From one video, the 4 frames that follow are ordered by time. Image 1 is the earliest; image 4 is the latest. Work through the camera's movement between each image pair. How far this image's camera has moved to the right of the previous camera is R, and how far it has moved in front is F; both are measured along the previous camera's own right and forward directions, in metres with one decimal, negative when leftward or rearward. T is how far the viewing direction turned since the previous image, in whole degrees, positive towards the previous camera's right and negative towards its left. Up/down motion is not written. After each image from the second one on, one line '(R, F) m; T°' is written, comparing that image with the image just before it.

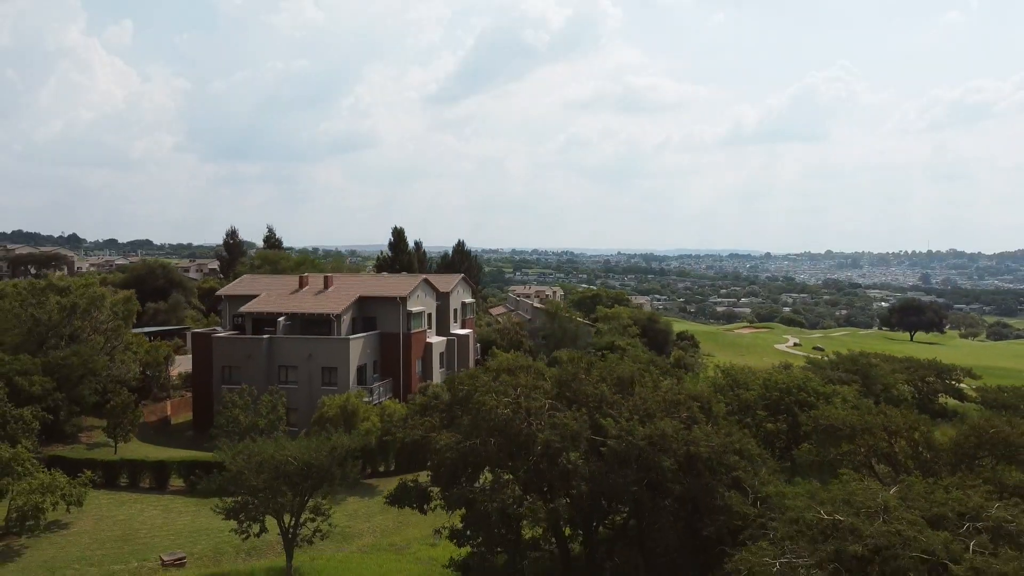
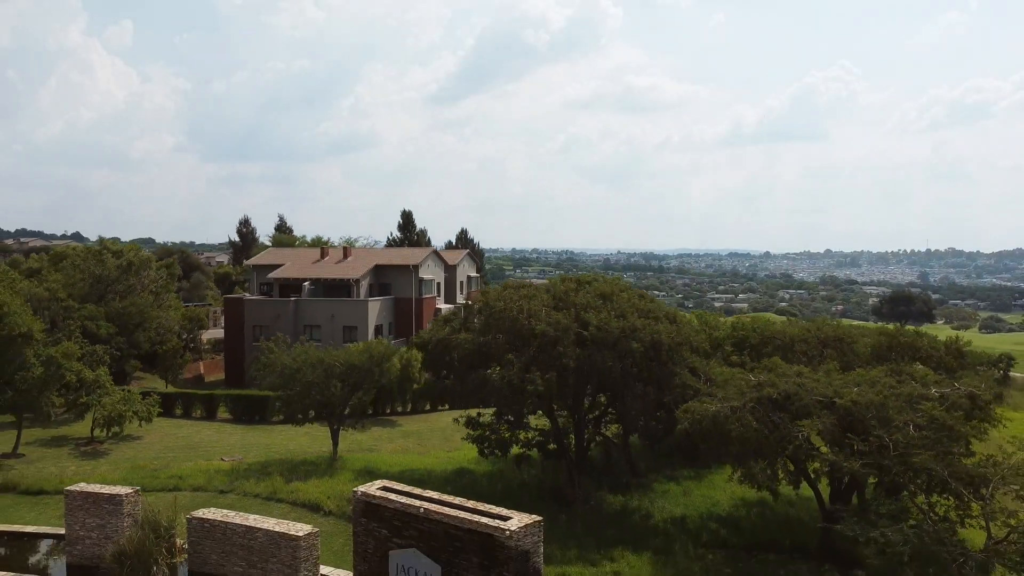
(-0.1, -4.4) m; 0°
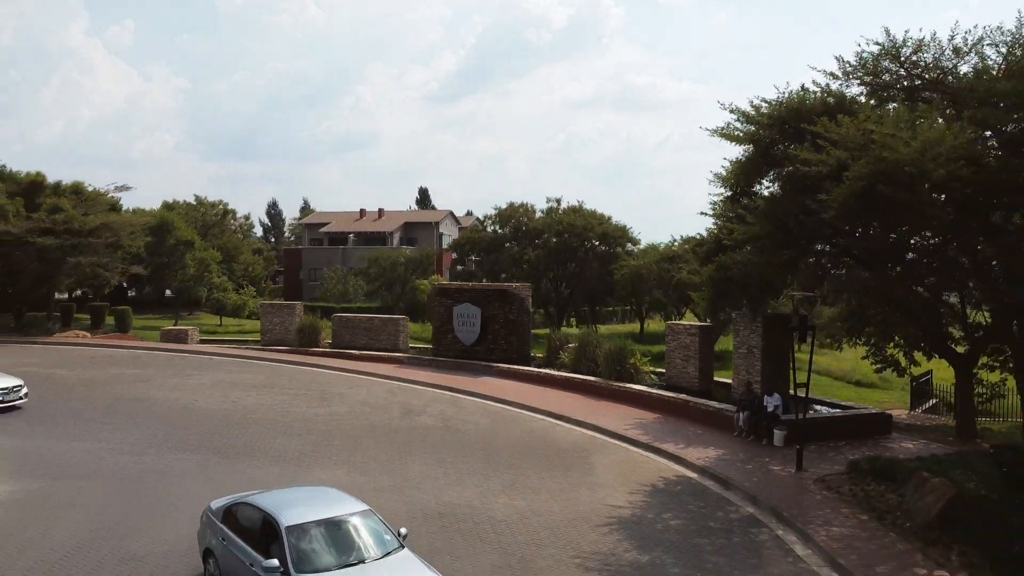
(-0.1, -11.6) m; 0°
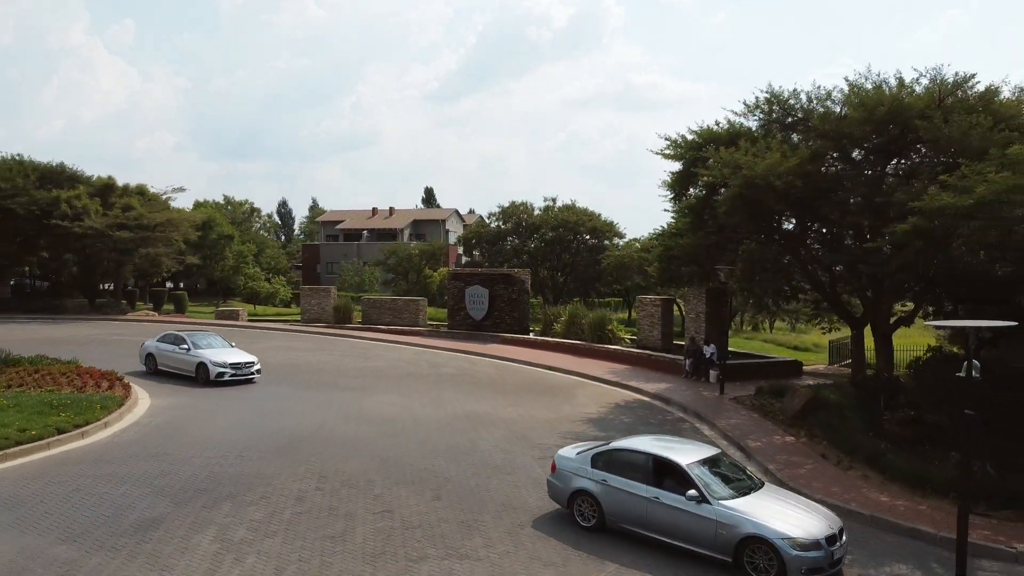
(-0.1, -4.8) m; 0°
